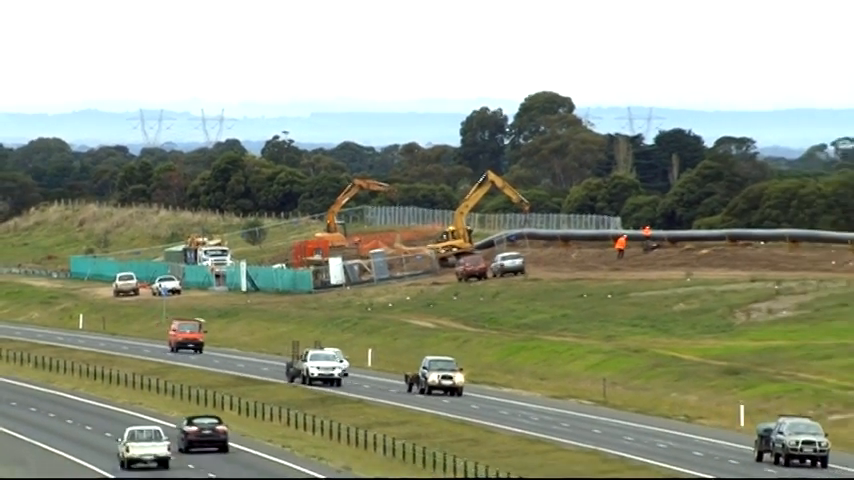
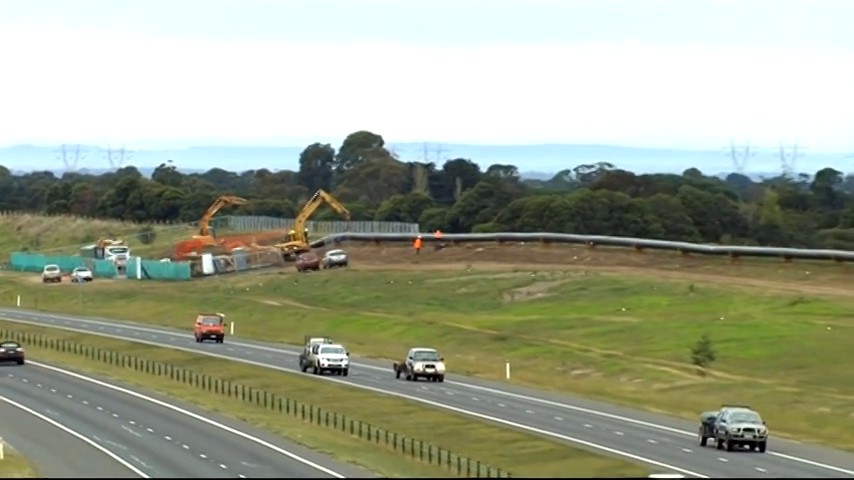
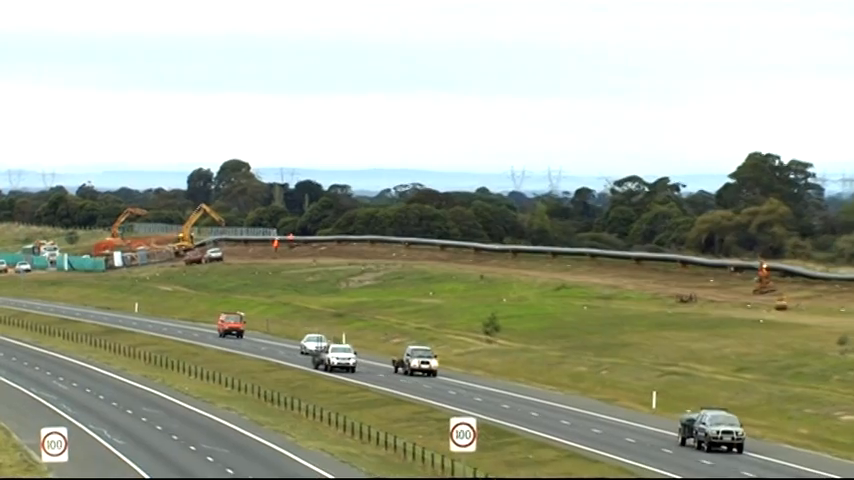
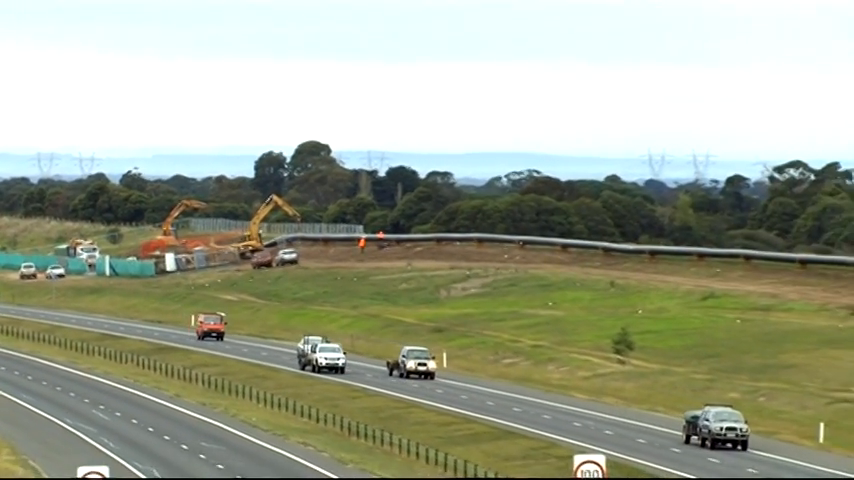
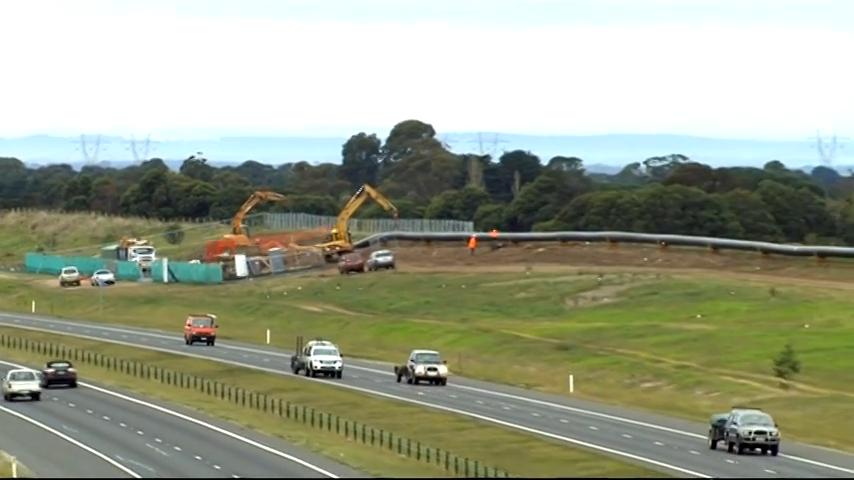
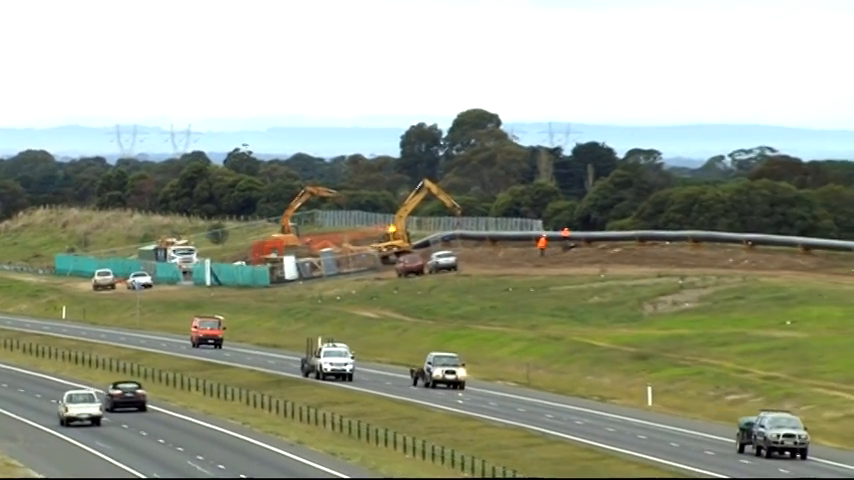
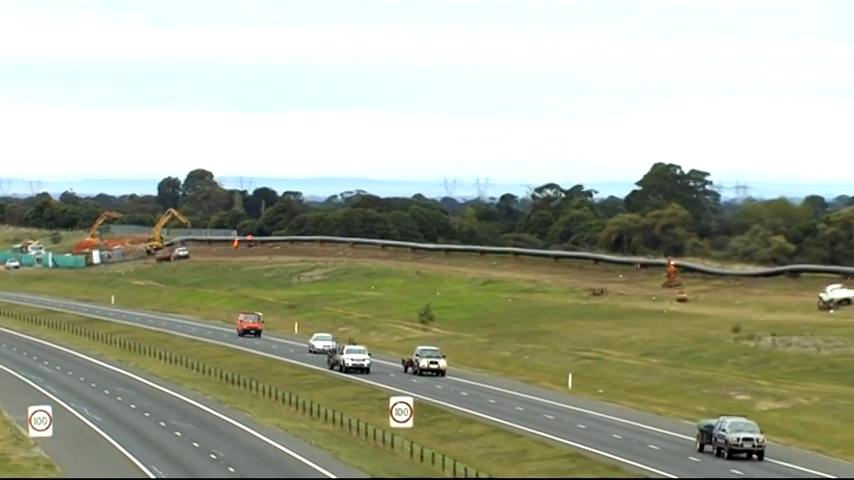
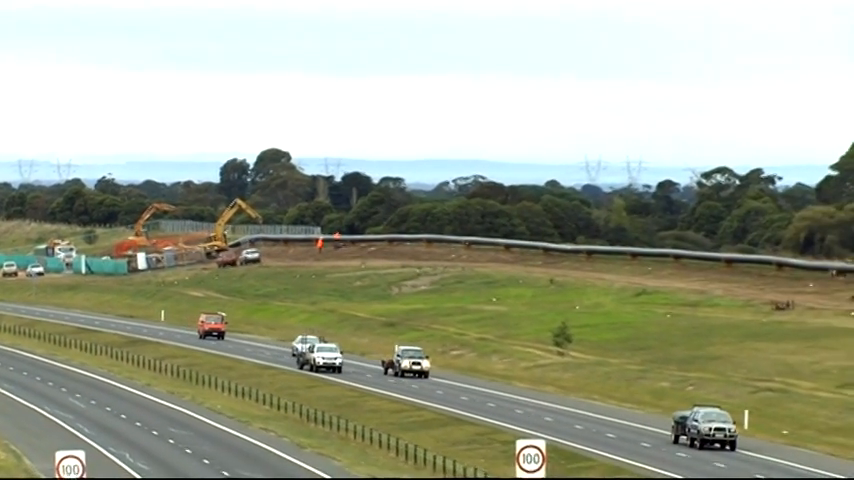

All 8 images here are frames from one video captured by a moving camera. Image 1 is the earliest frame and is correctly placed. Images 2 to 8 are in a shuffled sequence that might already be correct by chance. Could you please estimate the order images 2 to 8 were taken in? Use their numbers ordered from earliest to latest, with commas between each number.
6, 5, 2, 4, 8, 3, 7
